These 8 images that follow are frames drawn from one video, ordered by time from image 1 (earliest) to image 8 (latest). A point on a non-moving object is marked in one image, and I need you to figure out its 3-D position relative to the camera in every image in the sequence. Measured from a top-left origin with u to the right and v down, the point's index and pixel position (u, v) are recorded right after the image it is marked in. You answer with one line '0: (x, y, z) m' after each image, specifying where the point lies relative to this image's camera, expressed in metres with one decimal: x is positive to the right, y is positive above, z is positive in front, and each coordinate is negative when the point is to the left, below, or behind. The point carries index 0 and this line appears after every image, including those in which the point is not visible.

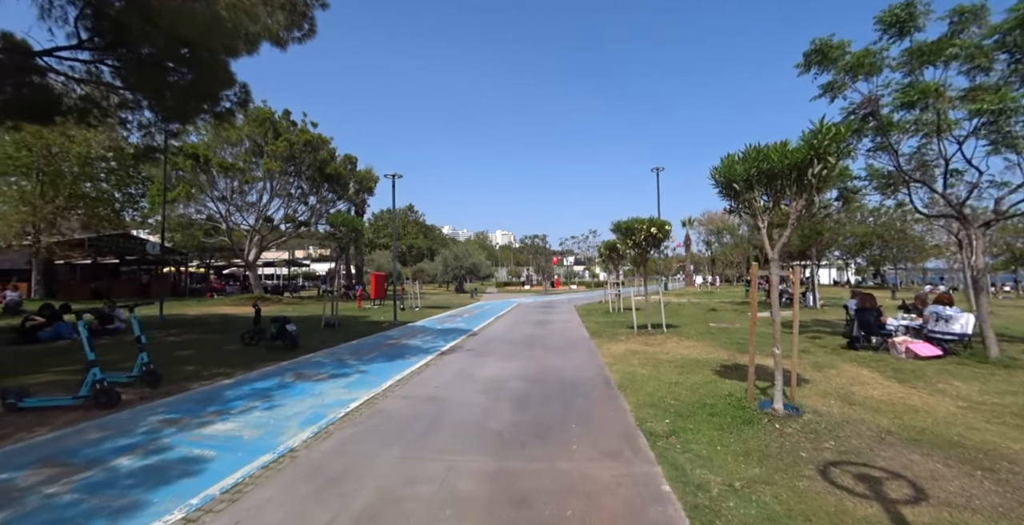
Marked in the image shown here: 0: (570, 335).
0: (+1.8, -2.2, +13.5) m
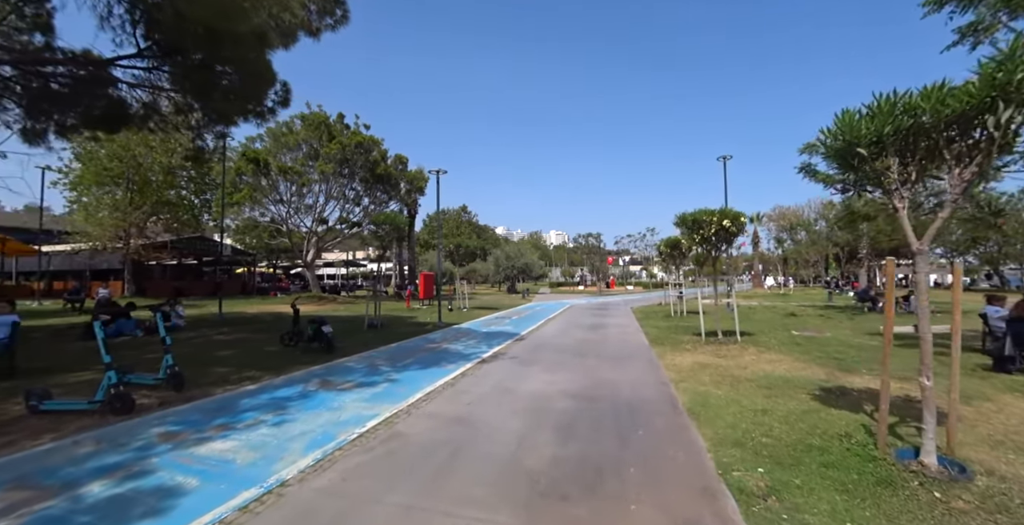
0: (+3.2, -2.2, +12.1) m
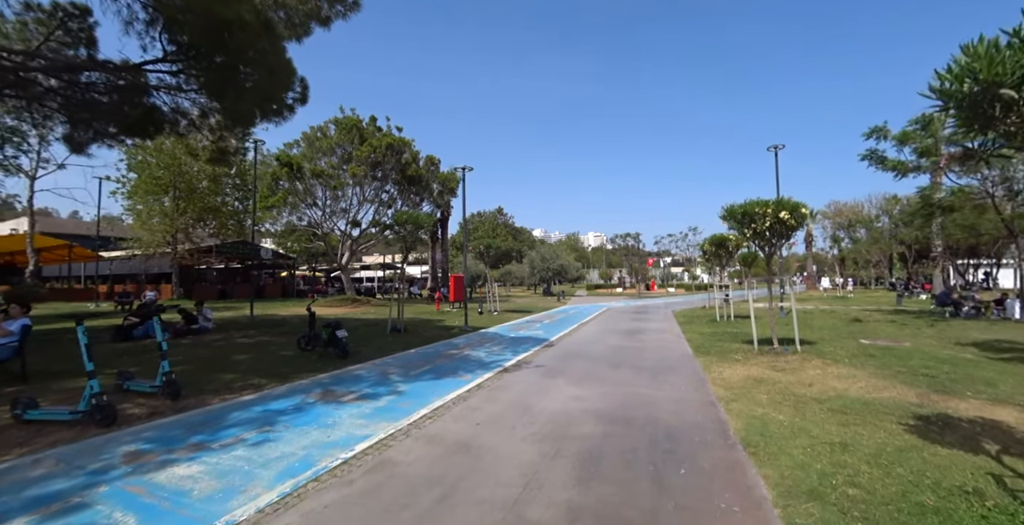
0: (+3.8, -2.2, +10.9) m
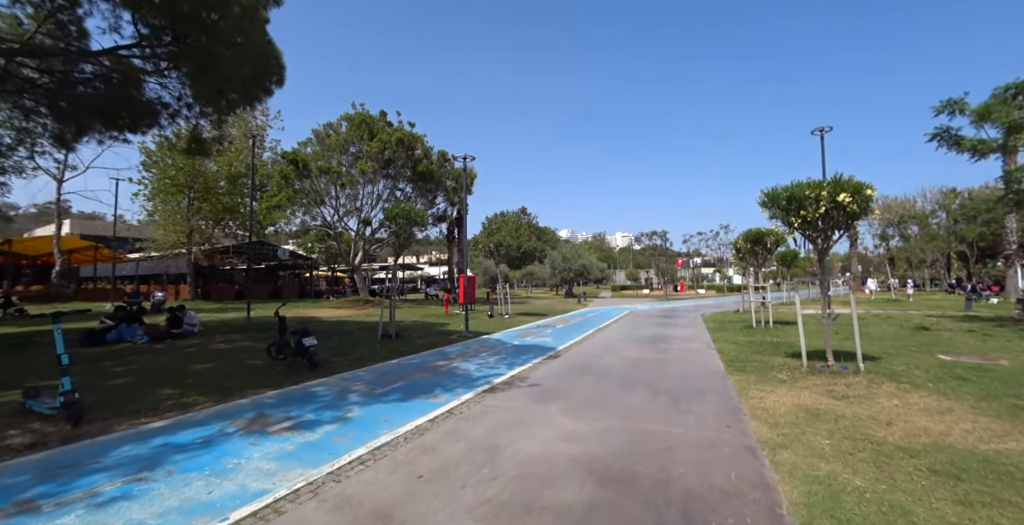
0: (+3.7, -2.1, +9.1) m
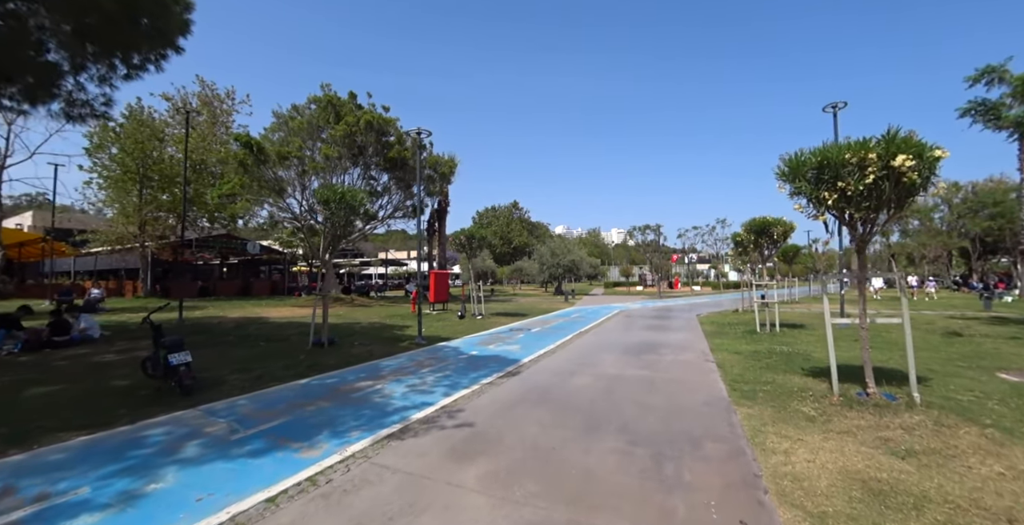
0: (+2.8, -2.0, +7.0) m
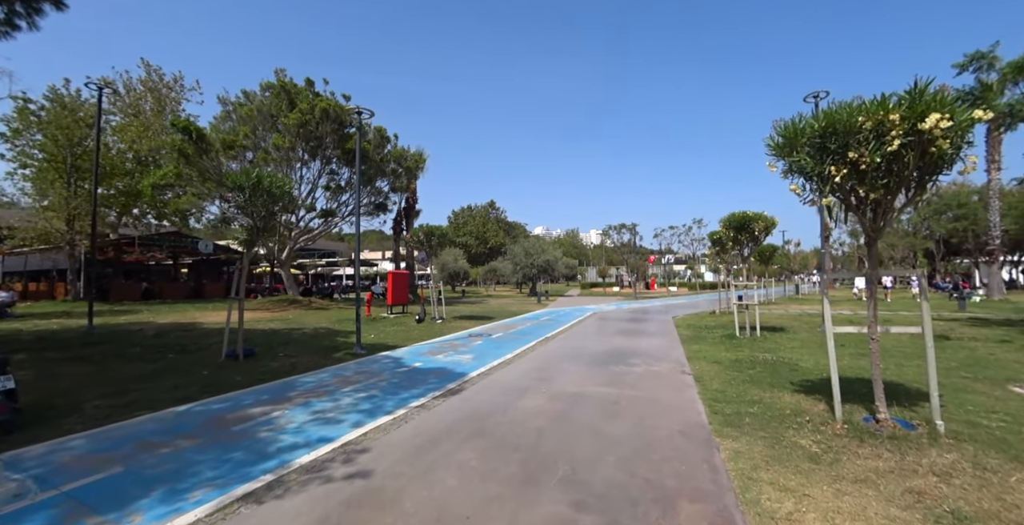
0: (+1.9, -1.9, +5.7) m
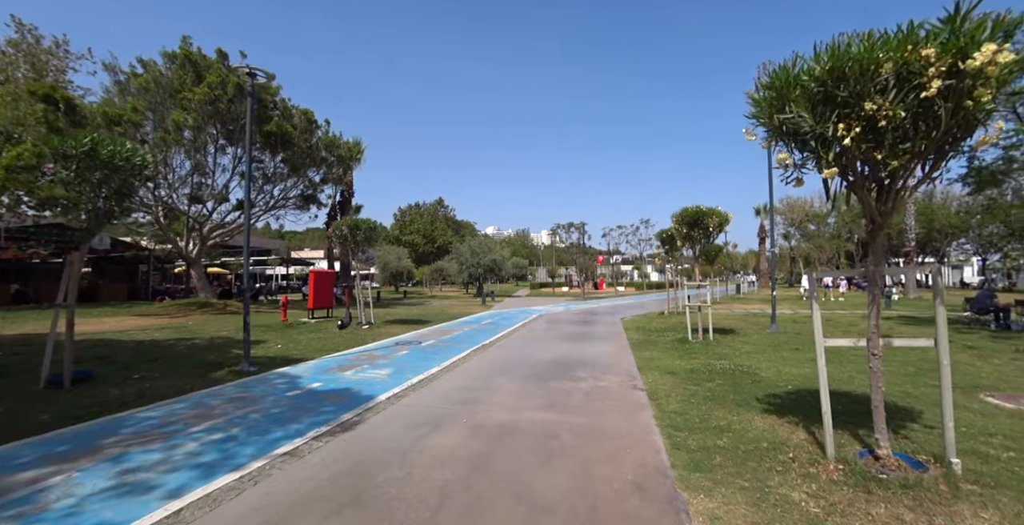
0: (+1.0, -1.9, +4.5) m
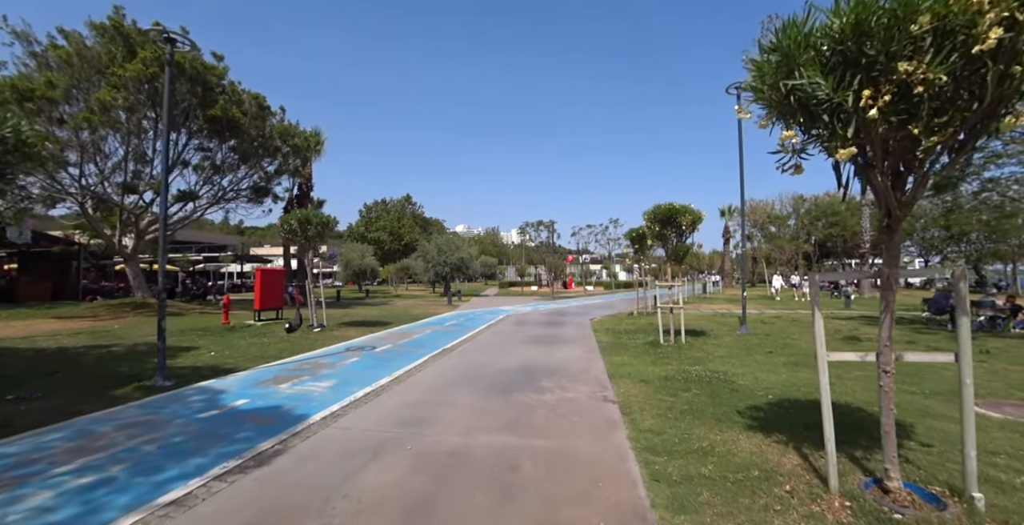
0: (+0.5, -1.9, +3.8) m
